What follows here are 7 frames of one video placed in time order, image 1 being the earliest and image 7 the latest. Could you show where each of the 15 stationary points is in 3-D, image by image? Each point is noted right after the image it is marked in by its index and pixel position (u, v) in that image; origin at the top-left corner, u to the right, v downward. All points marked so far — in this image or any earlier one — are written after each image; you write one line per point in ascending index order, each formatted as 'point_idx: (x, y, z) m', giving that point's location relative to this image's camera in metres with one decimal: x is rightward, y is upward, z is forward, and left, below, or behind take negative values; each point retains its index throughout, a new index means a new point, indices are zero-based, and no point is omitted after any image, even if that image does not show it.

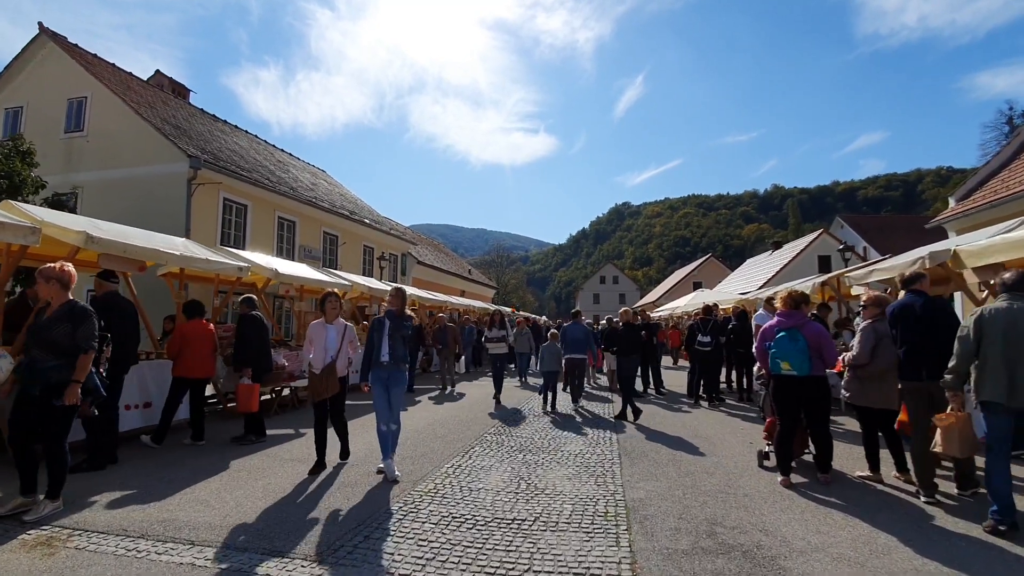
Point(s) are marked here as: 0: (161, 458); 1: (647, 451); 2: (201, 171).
0: (-4.6, -2.2, +6.7) m
1: (+1.8, -2.3, +7.0) m
2: (-9.1, +3.4, +14.9) m
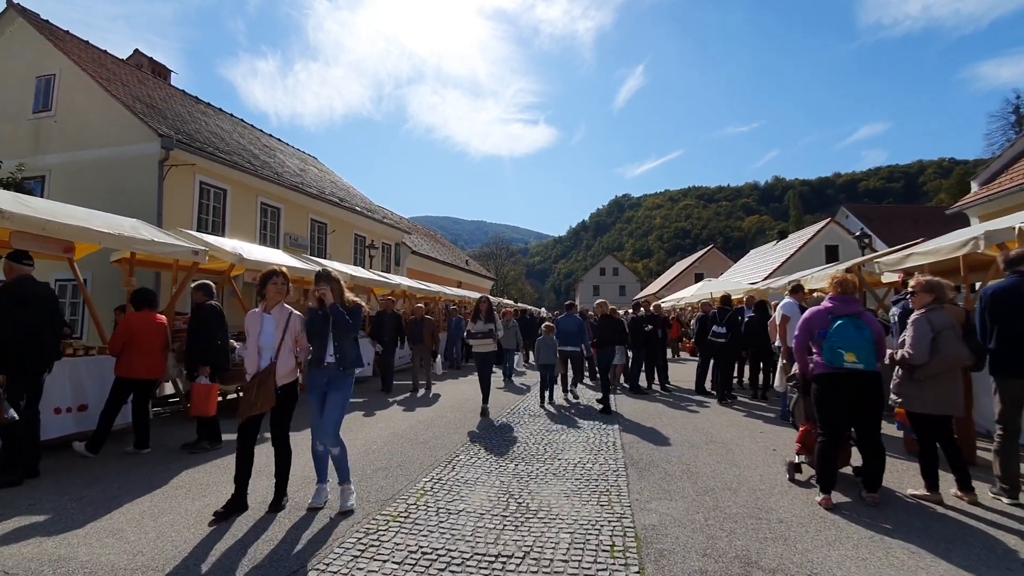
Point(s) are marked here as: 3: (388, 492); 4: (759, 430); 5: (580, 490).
0: (-4.7, -2.0, +5.8) m
1: (+1.7, -2.1, +6.1) m
2: (-9.3, +3.7, +13.9) m
3: (-1.2, -2.0, +5.0) m
4: (+3.7, -2.1, +7.6) m
5: (+0.7, -2.1, +5.2) m
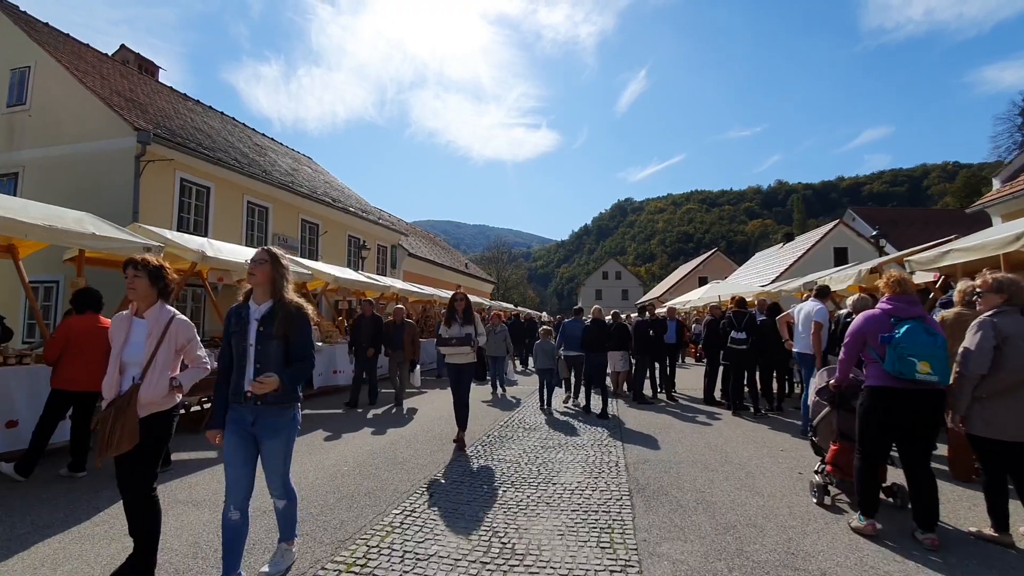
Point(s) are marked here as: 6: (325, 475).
0: (-4.8, -2.0, +5.0) m
1: (+1.6, -2.1, +5.3) m
2: (-9.4, +3.7, +13.2) m
3: (-1.4, -2.0, +4.2) m
4: (+3.6, -2.1, +6.8) m
5: (+0.6, -2.1, +4.4) m
6: (-2.0, -2.1, +5.6) m
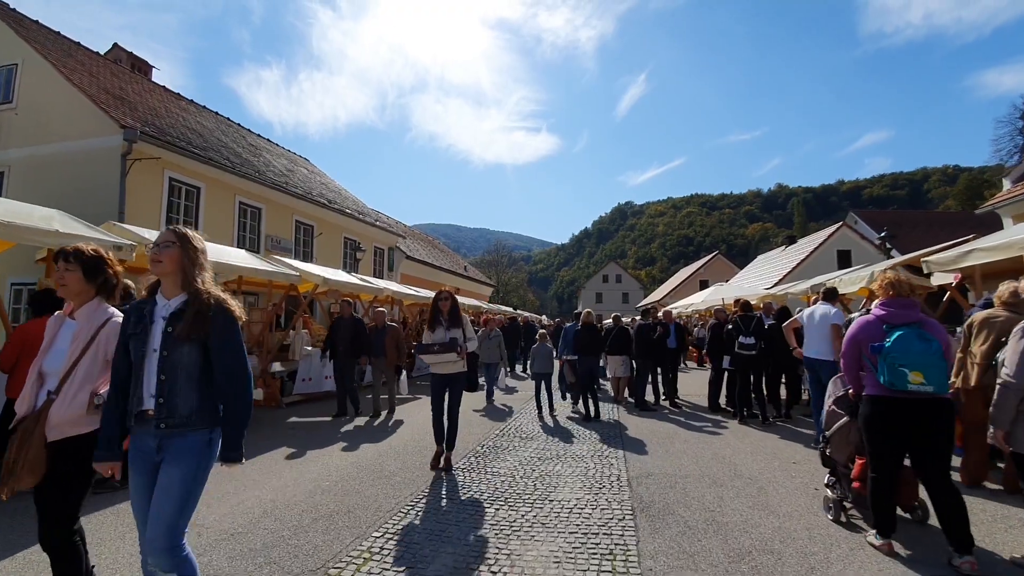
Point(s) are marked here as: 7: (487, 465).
0: (-4.9, -2.0, +4.6) m
1: (+1.5, -2.1, +4.9) m
2: (-9.4, +3.6, +12.8) m
3: (-1.4, -2.0, +3.8) m
4: (+3.5, -2.1, +6.4) m
5: (+0.5, -2.1, +4.0) m
6: (-2.1, -2.1, +5.2) m
7: (-0.3, -2.2, +6.3) m
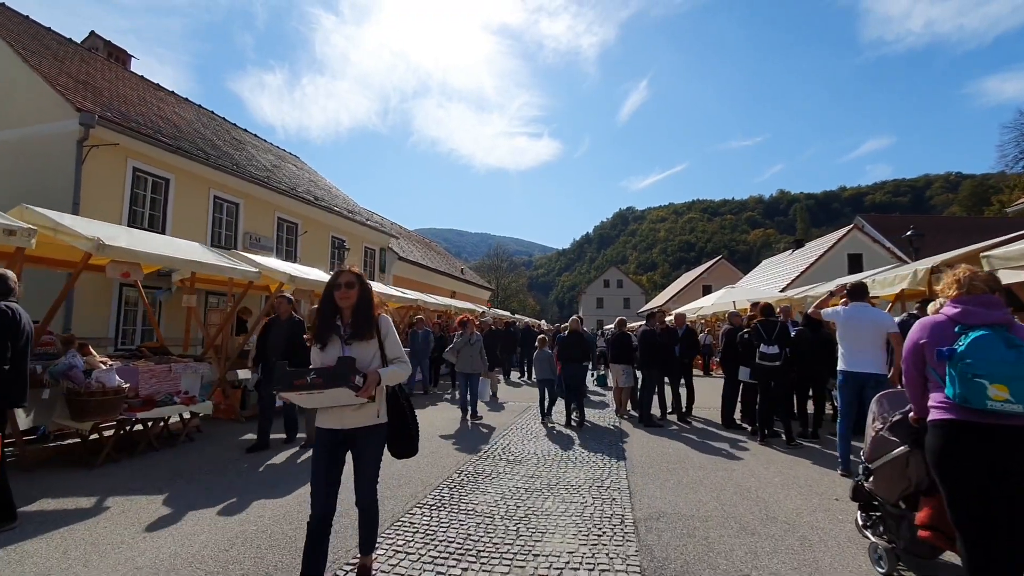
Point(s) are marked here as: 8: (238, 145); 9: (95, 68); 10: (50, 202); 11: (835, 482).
0: (-5.1, -2.0, +3.4) m
1: (+1.3, -2.0, +3.7) m
2: (-9.6, +3.6, +11.7) m
3: (-1.6, -1.9, +2.7) m
4: (+3.3, -2.1, +5.2) m
5: (+0.3, -2.0, +2.8) m
6: (-2.3, -2.0, +4.0) m
7: (-0.5, -2.1, +5.1) m
8: (-10.5, +5.4, +19.4) m
9: (-13.2, +7.0, +16.1) m
10: (-10.6, +2.0, +11.7) m
11: (+3.6, -2.2, +5.7) m
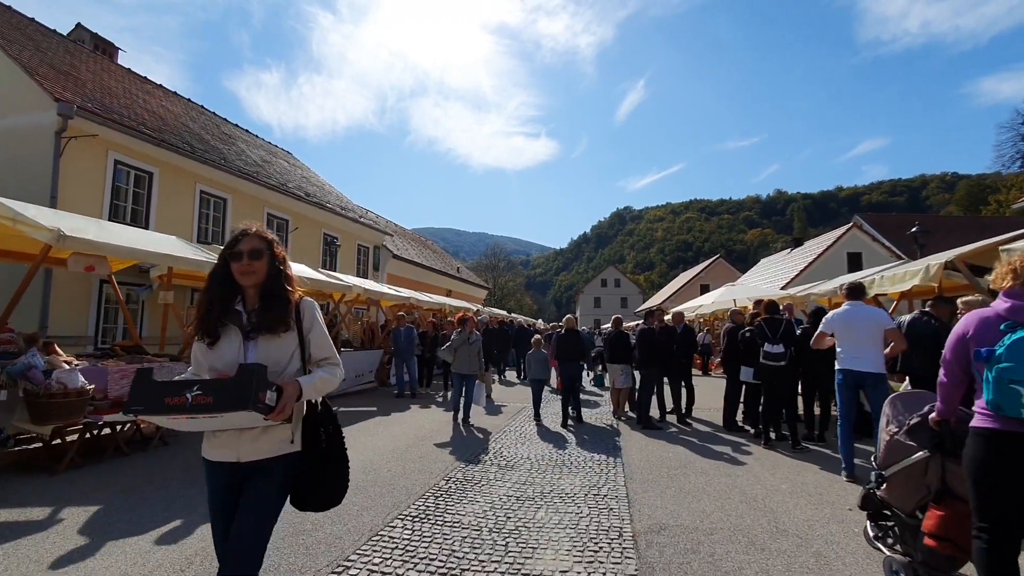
0: (-5.2, -1.9, +3.1) m
1: (+1.2, -2.0, +3.4) m
2: (-9.7, +3.7, +11.3) m
3: (-1.7, -1.9, +2.3) m
4: (+3.2, -2.1, +4.9) m
5: (+0.2, -1.9, +2.5) m
6: (-2.4, -1.9, +3.7) m
7: (-0.6, -2.1, +4.8) m
8: (-10.6, +5.5, +19.0) m
9: (-13.3, +7.1, +15.7) m
10: (-10.7, +2.0, +11.3) m
11: (+3.5, -2.1, +5.3) m
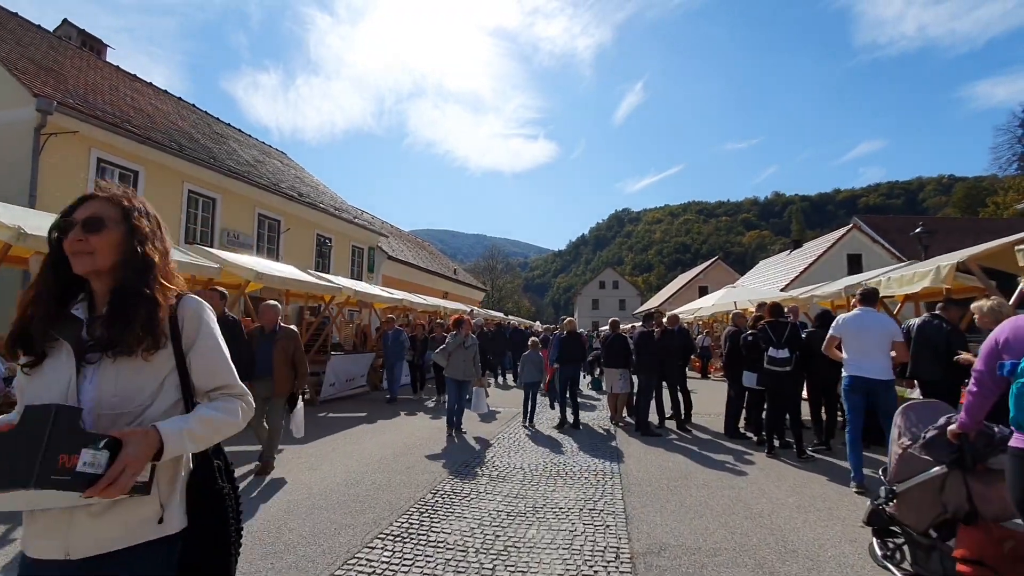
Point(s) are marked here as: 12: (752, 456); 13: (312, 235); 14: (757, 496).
0: (-5.3, -1.9, +2.7) m
1: (+1.1, -2.0, +3.1) m
2: (-9.8, +3.7, +11.0) m
3: (-1.8, -1.9, +2.0) m
4: (+3.1, -2.1, +4.5) m
5: (+0.1, -1.9, +2.1) m
6: (-2.5, -2.0, +3.3) m
7: (-0.7, -2.1, +4.4) m
8: (-10.8, +5.4, +18.6) m
9: (-13.5, +7.0, +15.3) m
10: (-10.9, +2.0, +10.9) m
11: (+3.4, -2.1, +5.0) m
12: (+3.3, -2.4, +7.1) m
13: (-7.7, +2.0, +19.4) m
14: (+2.5, -2.2, +5.3) m
